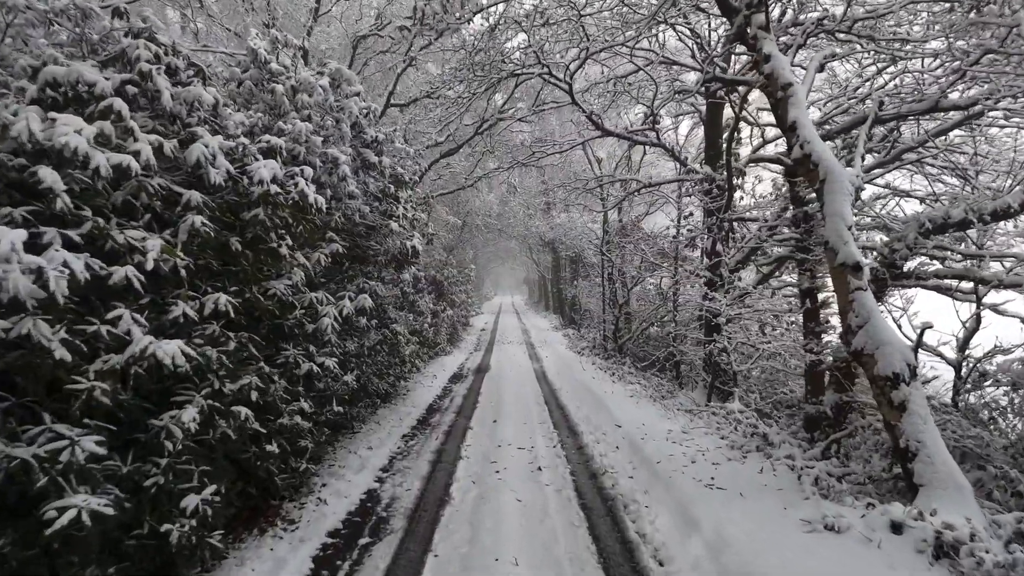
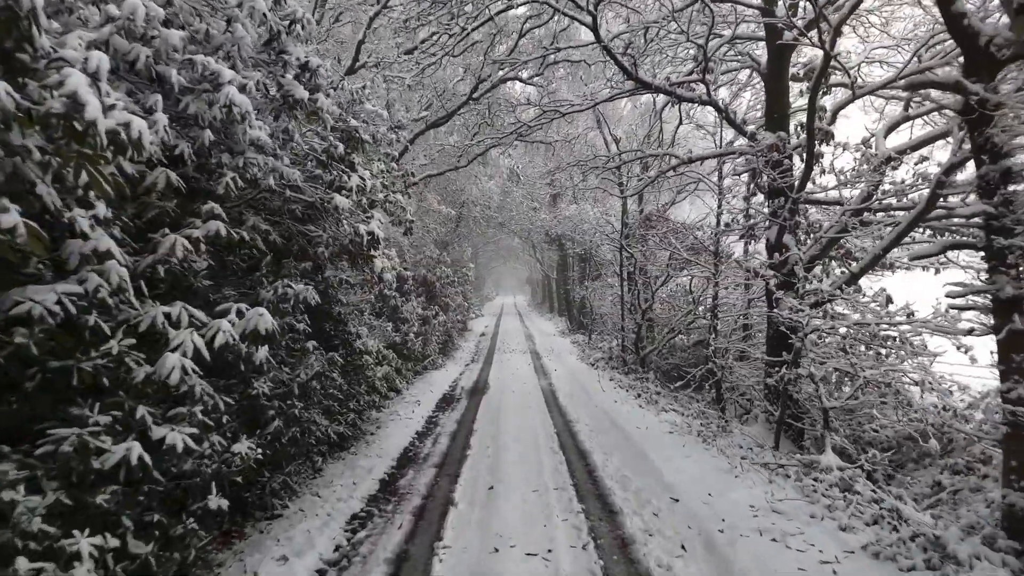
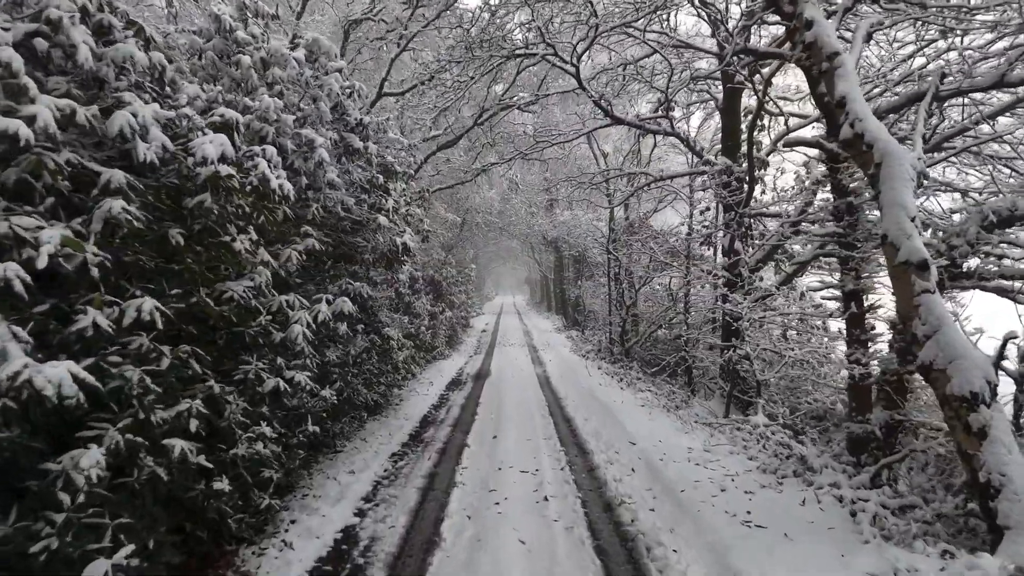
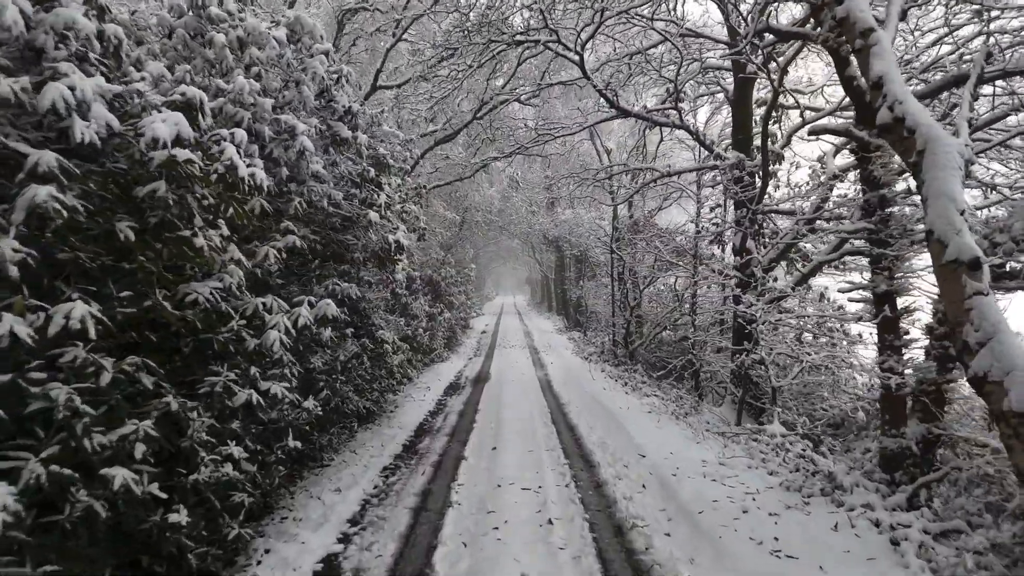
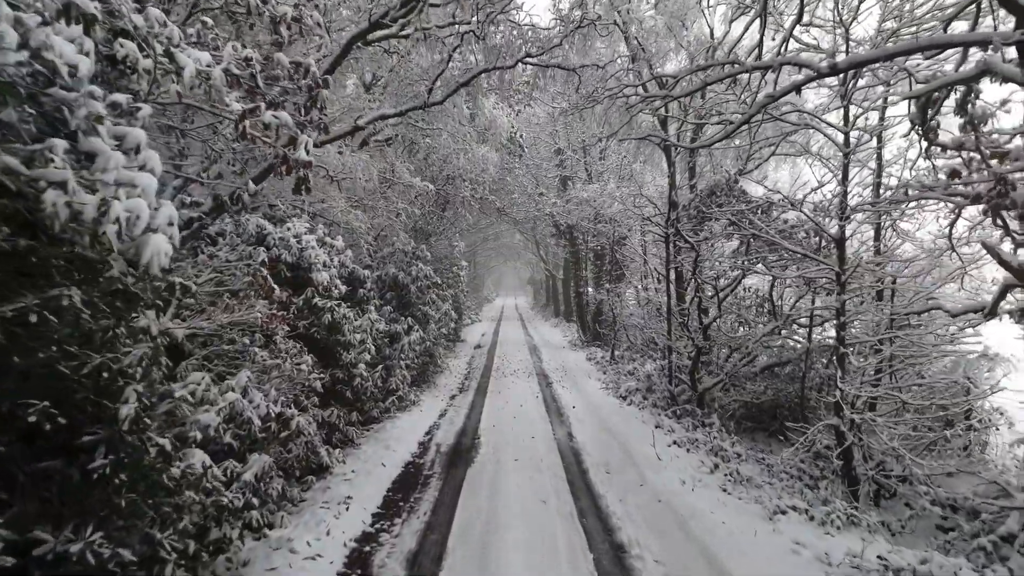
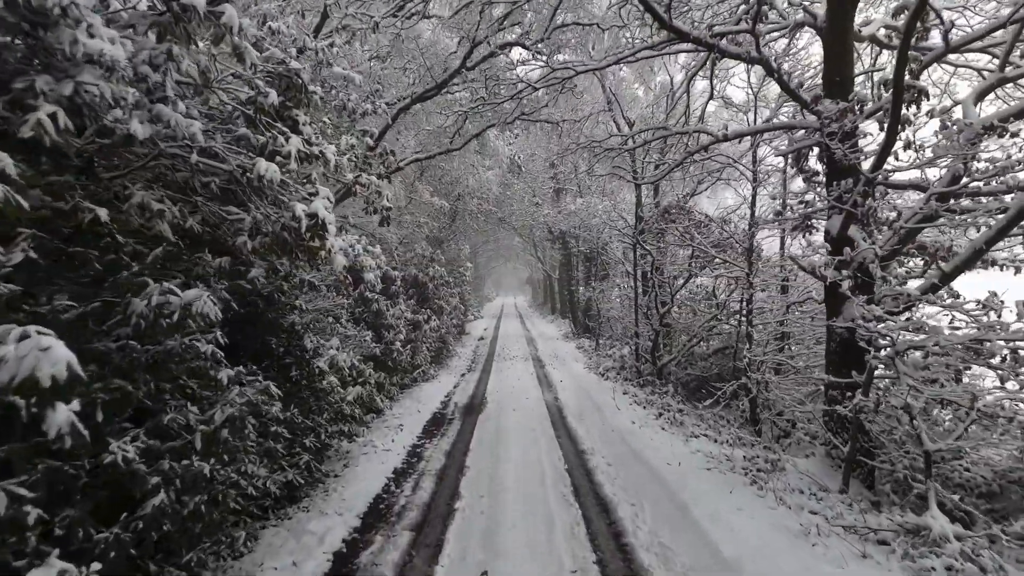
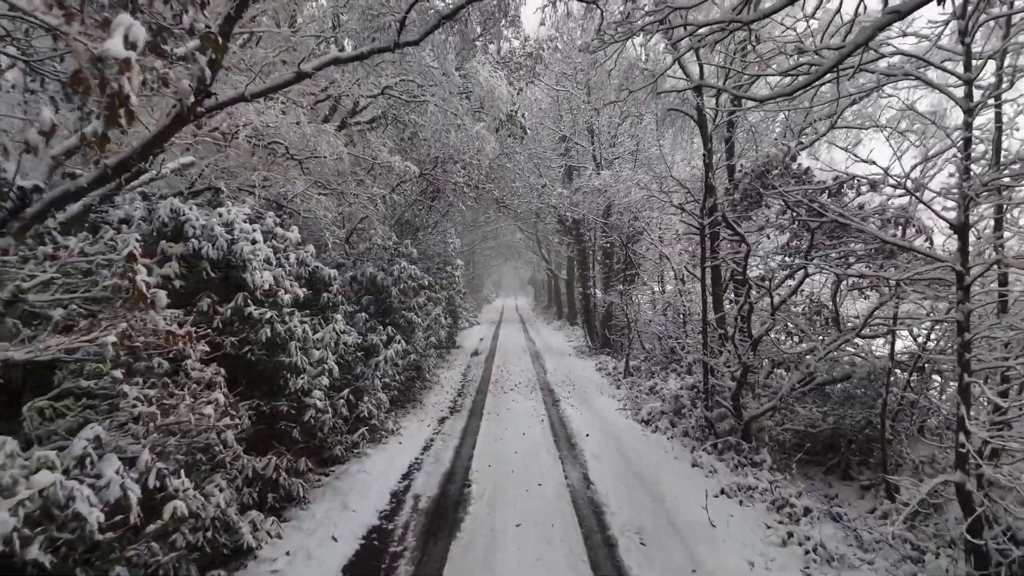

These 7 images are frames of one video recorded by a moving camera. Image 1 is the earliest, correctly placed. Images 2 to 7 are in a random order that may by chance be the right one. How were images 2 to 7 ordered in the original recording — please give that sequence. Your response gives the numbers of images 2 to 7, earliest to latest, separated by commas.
3, 4, 2, 6, 5, 7
